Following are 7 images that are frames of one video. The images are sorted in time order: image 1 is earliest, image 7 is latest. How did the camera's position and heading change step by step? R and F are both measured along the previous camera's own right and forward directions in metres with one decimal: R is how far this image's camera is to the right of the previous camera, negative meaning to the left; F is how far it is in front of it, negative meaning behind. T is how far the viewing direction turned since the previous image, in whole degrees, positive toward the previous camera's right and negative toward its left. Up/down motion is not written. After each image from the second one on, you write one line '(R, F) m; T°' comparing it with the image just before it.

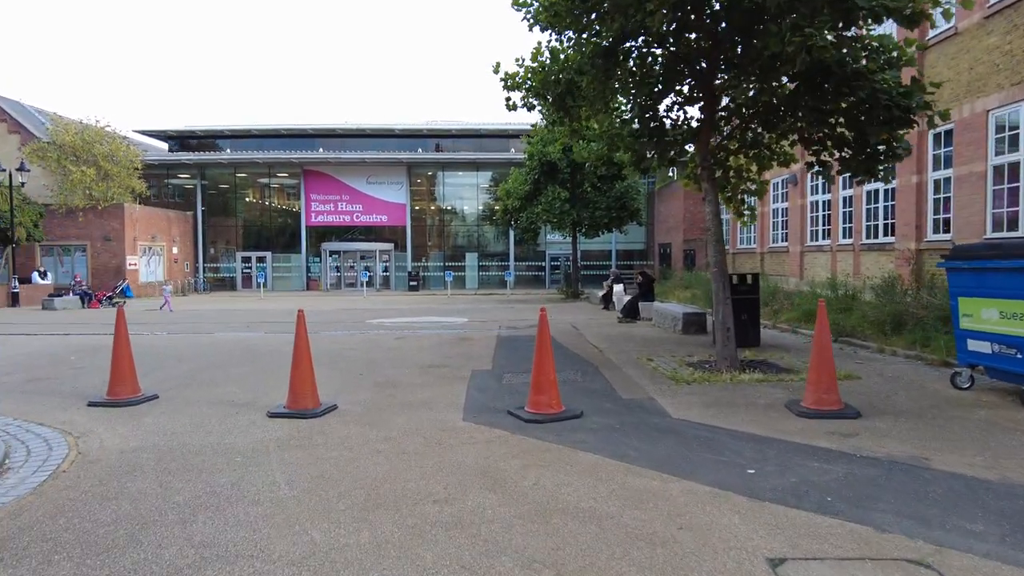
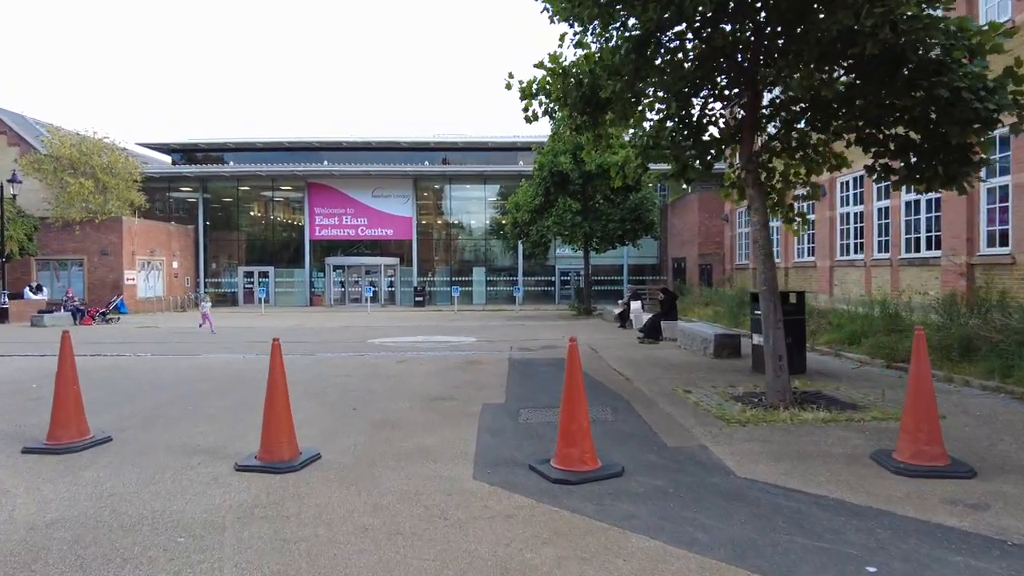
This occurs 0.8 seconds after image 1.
(-0.1, +1.2) m; -1°
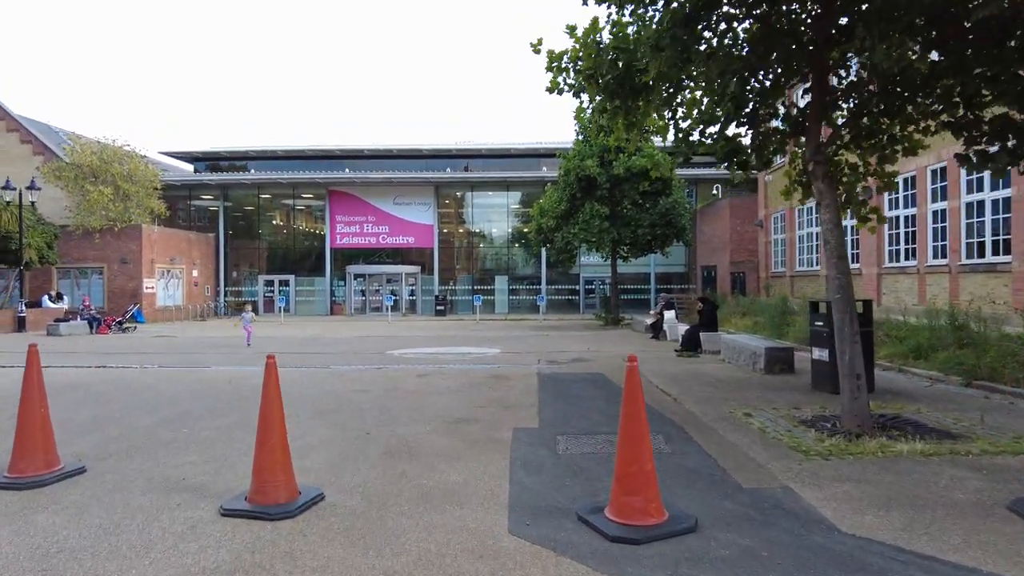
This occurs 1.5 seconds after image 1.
(-0.2, +1.0) m; -2°
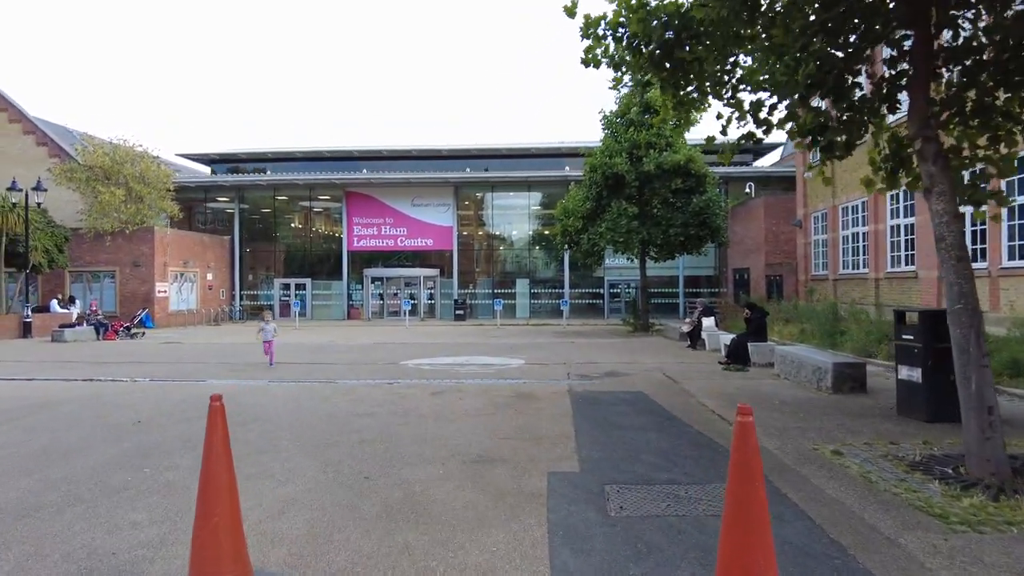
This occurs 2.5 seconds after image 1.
(-0.1, +1.4) m; -2°
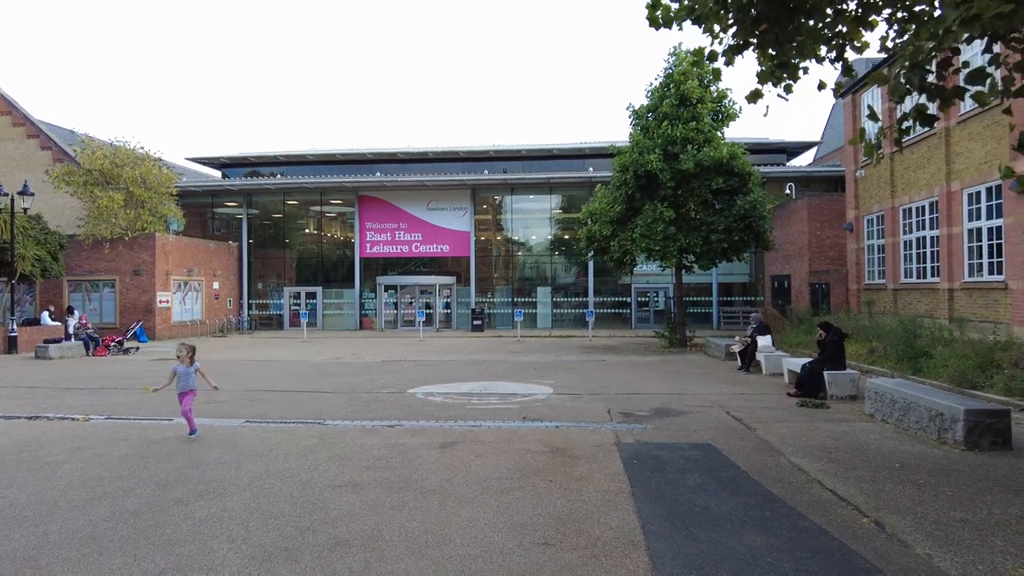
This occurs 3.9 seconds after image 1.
(-0.2, +2.2) m; -2°
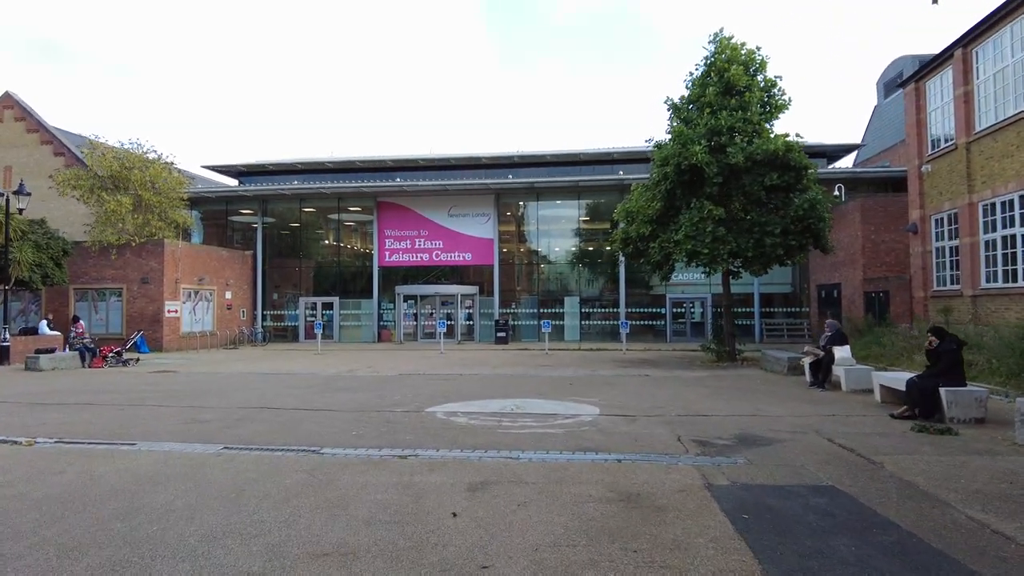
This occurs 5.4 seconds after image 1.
(-0.3, +2.1) m; -2°
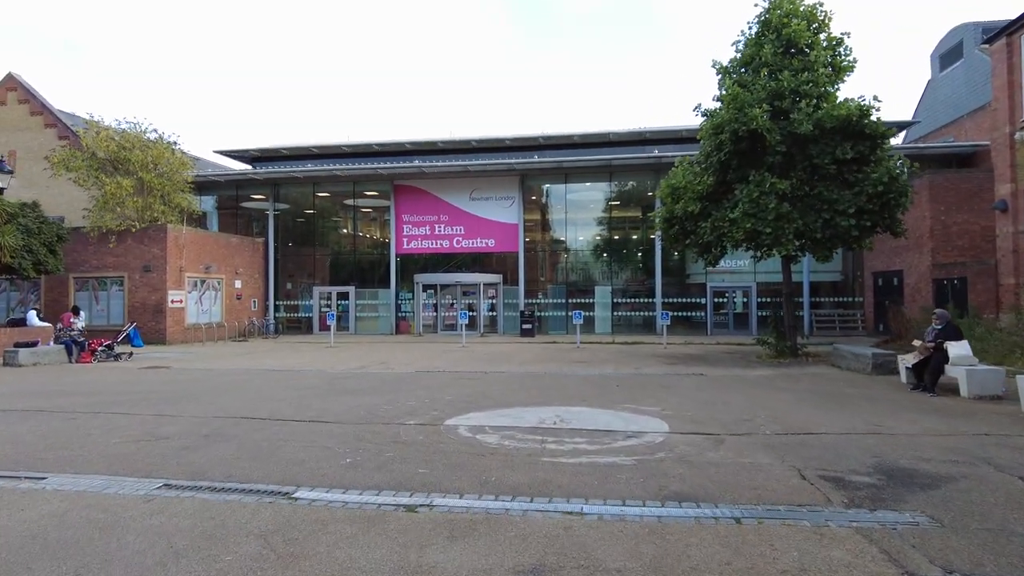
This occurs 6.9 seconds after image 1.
(-0.3, +2.4) m; -2°
